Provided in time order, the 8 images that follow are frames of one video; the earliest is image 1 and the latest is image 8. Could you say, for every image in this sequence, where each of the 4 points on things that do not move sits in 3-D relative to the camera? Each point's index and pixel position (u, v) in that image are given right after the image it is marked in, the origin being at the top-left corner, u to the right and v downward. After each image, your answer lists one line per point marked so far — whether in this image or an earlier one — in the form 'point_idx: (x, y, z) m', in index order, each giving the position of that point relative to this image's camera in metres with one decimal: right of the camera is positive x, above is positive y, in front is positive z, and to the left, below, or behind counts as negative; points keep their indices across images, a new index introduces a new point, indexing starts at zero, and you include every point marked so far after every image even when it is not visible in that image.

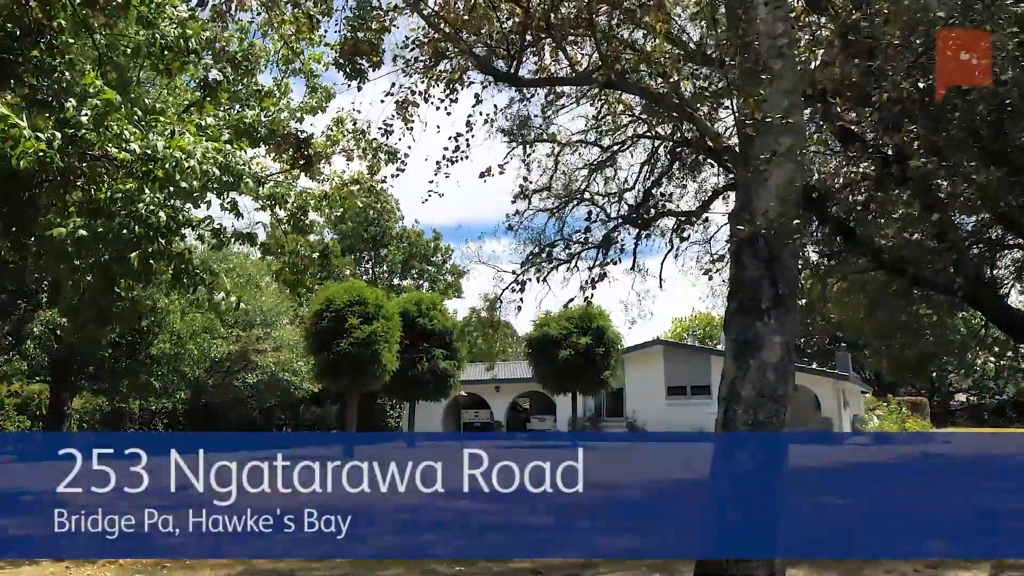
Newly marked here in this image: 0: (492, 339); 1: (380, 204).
0: (-0.3, -0.8, +13.5) m
1: (-2.1, +1.3, +13.9) m
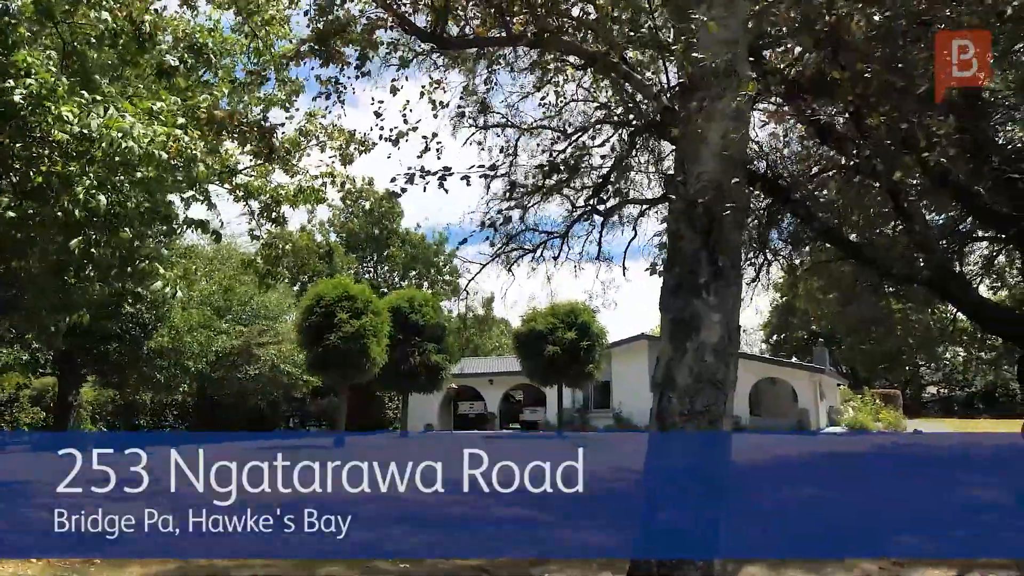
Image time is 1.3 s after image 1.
0: (-0.5, -0.7, +13.7) m
1: (-2.3, +1.3, +14.1) m
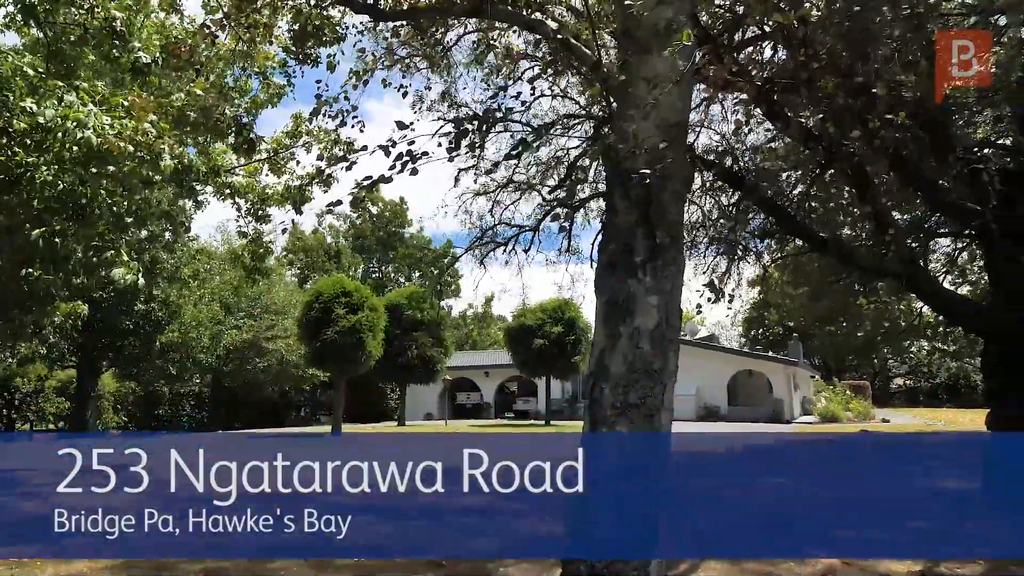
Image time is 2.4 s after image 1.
0: (-0.7, -0.7, +14.2) m
1: (-2.4, +1.4, +14.6) m
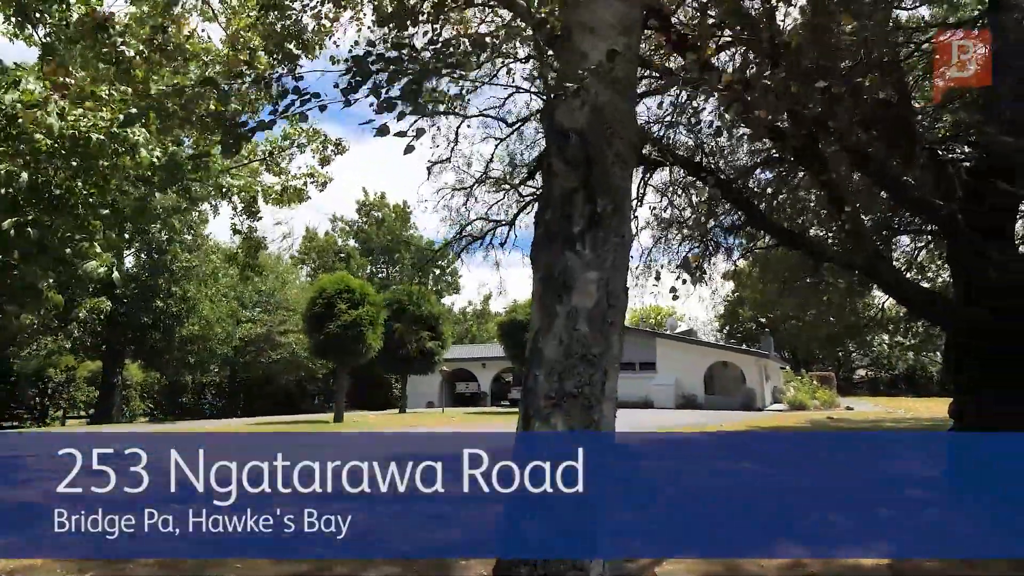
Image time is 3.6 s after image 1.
0: (-0.8, -0.6, +14.8) m
1: (-2.6, +1.5, +15.2) m
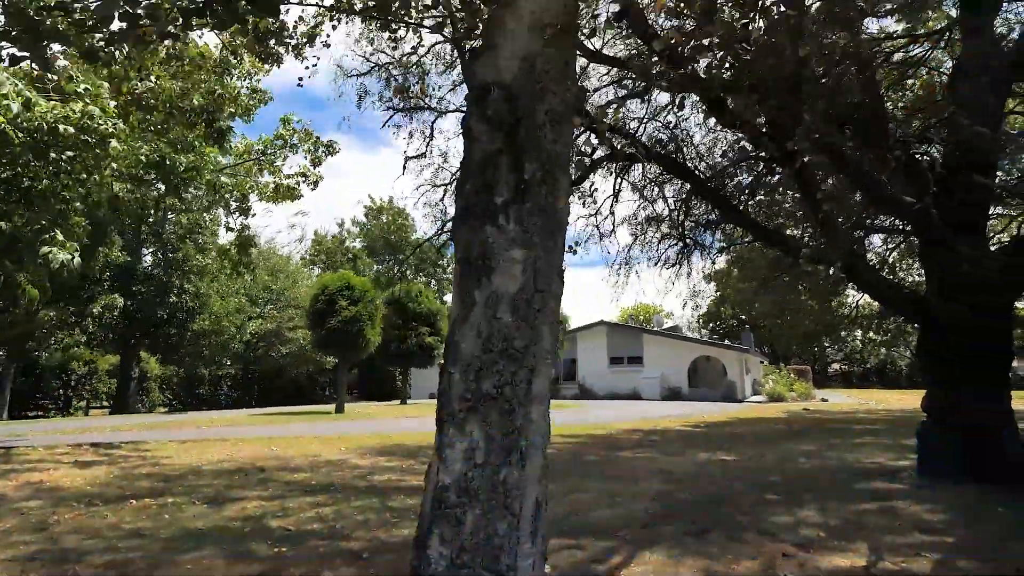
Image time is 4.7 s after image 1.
0: (-0.9, -0.5, +15.3) m
1: (-2.7, +1.6, +15.7) m
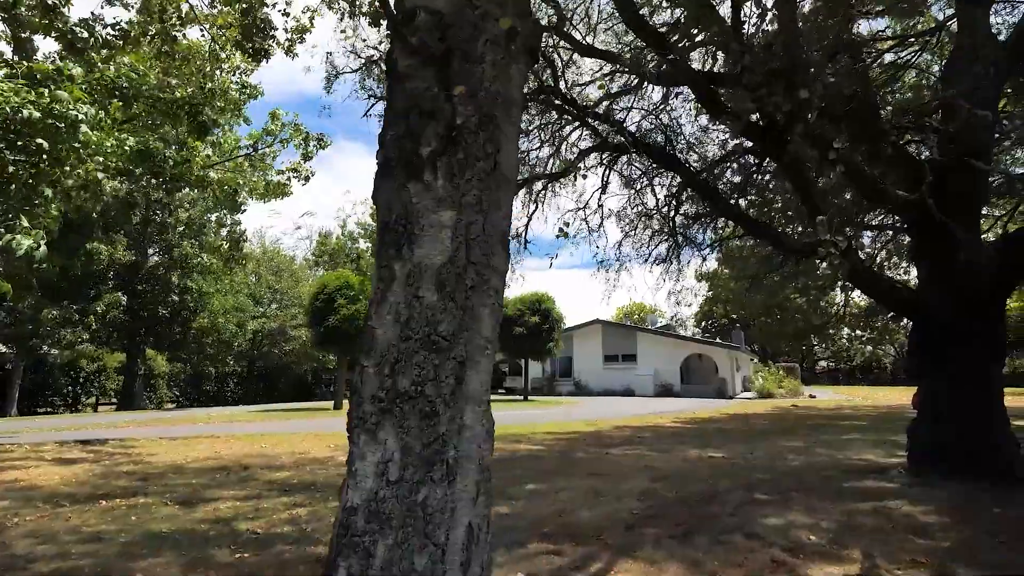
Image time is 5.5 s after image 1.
0: (-1.1, -0.4, +15.2) m
1: (-2.9, +1.6, +15.6) m
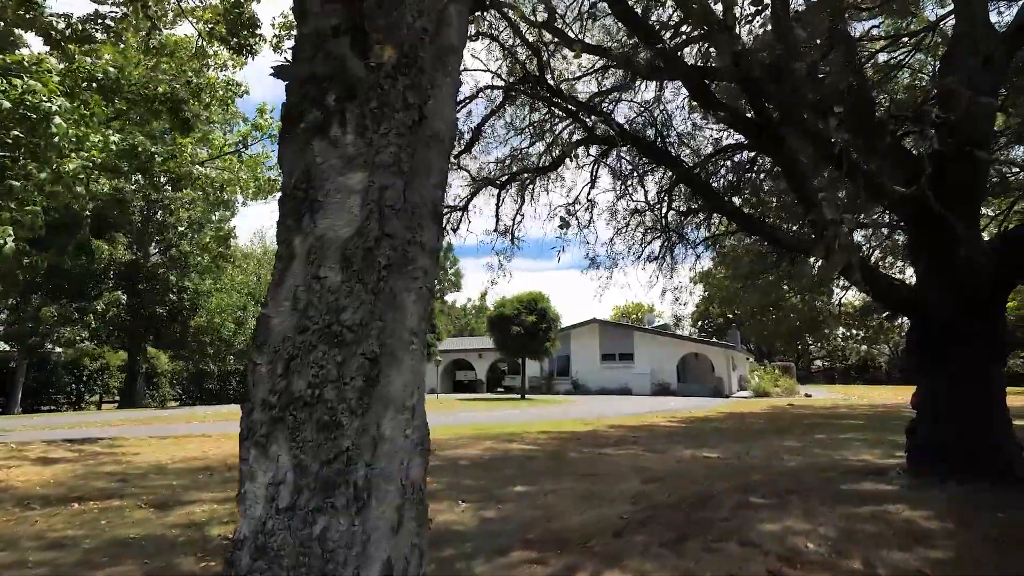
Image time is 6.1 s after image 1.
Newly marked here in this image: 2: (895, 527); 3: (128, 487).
0: (-1.1, -0.4, +15.0) m
1: (-2.9, +1.7, +15.4) m
2: (+2.9, -1.8, +6.7) m
3: (-3.2, -1.7, +7.4) m
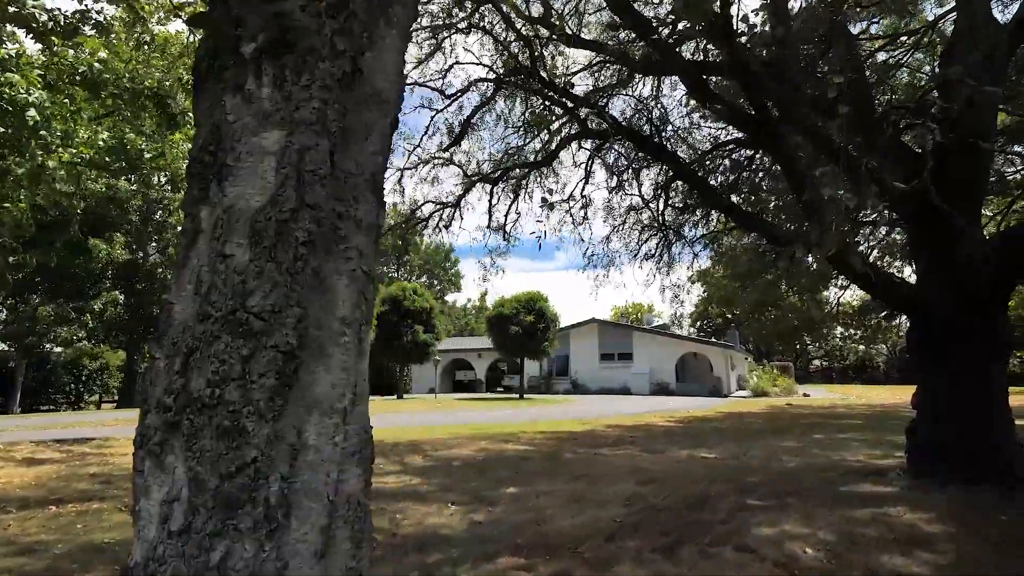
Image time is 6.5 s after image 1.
0: (-1.2, -0.4, +14.9) m
1: (-3.0, +1.7, +15.3) m
2: (+2.8, -1.8, +6.6) m
3: (-3.3, -1.6, +7.3) m
